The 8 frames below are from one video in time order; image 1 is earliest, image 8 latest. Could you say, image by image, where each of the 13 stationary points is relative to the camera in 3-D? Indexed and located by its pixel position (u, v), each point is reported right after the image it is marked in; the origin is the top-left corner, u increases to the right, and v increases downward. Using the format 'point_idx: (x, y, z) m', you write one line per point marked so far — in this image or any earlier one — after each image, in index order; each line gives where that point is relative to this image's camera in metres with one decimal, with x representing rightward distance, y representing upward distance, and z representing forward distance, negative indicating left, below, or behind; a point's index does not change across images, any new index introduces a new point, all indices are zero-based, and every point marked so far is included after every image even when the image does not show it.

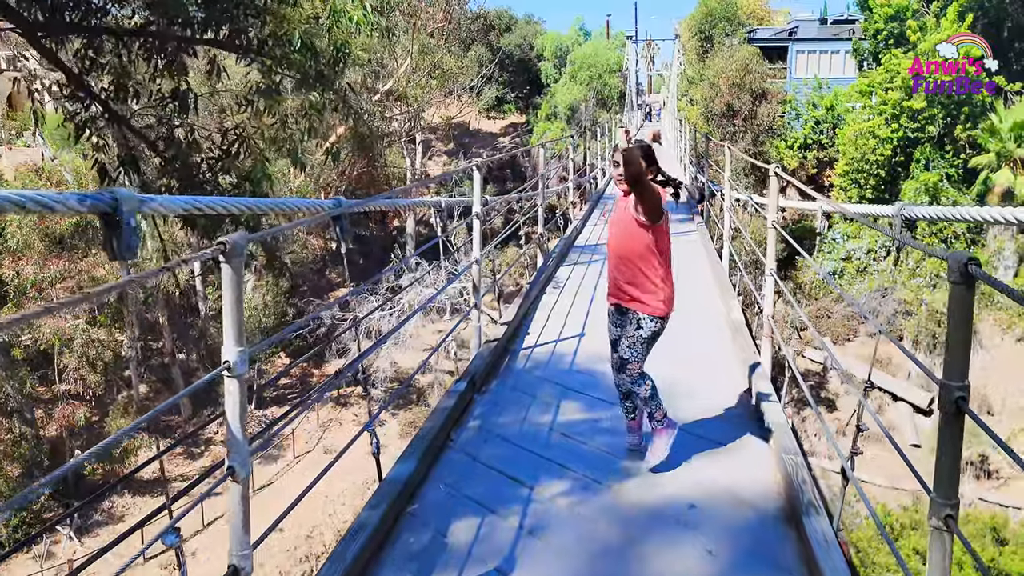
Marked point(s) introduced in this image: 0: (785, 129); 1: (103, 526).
0: (+6.5, +3.7, +19.5) m
1: (-6.3, -3.7, +12.8) m
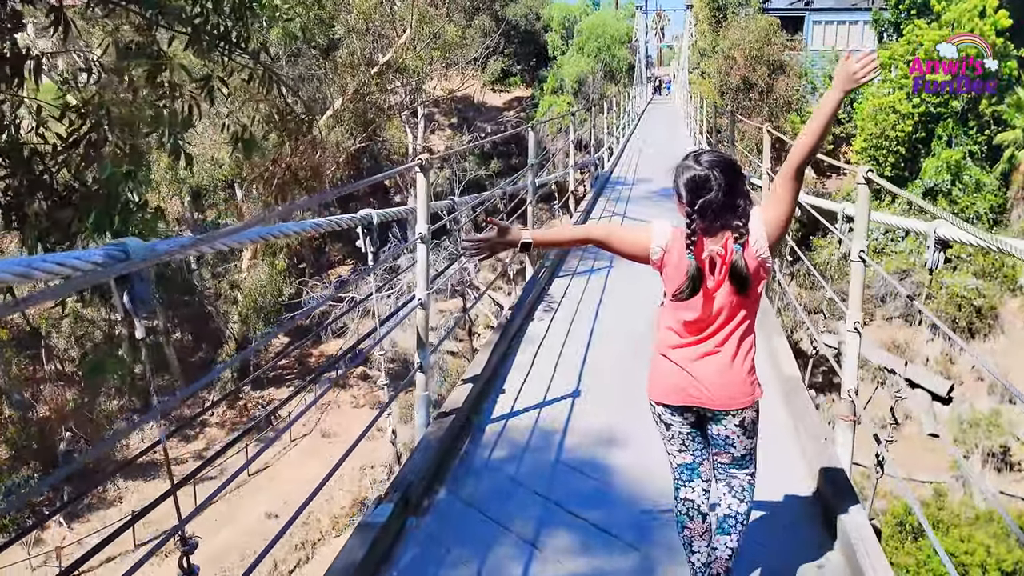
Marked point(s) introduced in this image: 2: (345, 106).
0: (+6.6, +4.1, +18.8) m
1: (-6.3, -3.4, +12.5) m
2: (-3.1, +3.3, +15.1) m
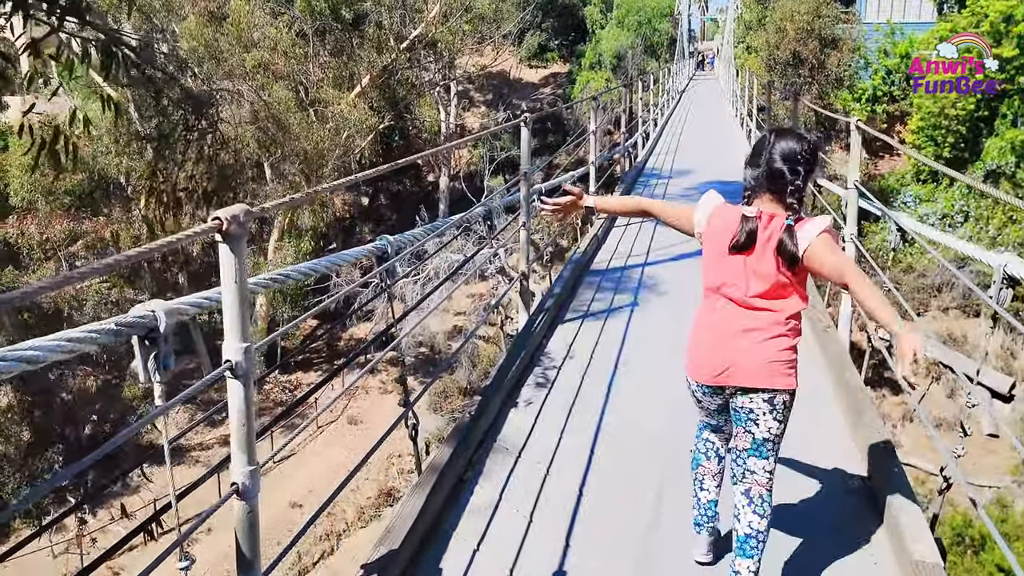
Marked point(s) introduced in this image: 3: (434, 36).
0: (+7.4, +4.4, +17.9) m
1: (-5.9, -3.1, +12.4) m
2: (-2.5, +3.6, +14.7) m
3: (-1.4, +4.6, +15.1) m
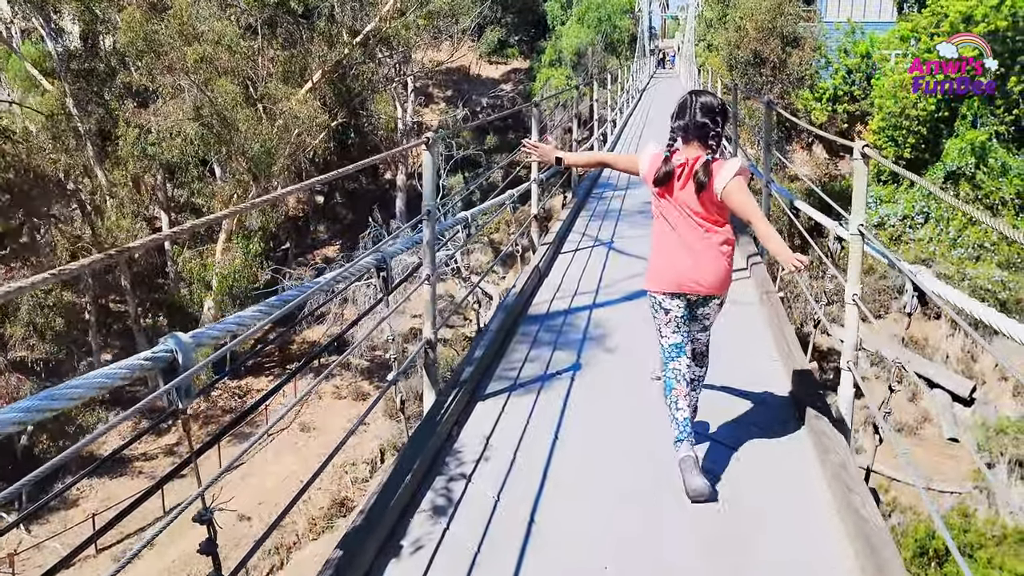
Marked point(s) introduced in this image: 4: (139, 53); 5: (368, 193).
0: (+6.5, +4.4, +17.8) m
1: (-6.5, -3.2, +11.8) m
2: (-3.2, +3.6, +14.2) m
3: (-2.2, +4.5, +14.7) m
4: (-5.6, +3.5, +12.4) m
5: (-3.5, +2.3, +20.0) m
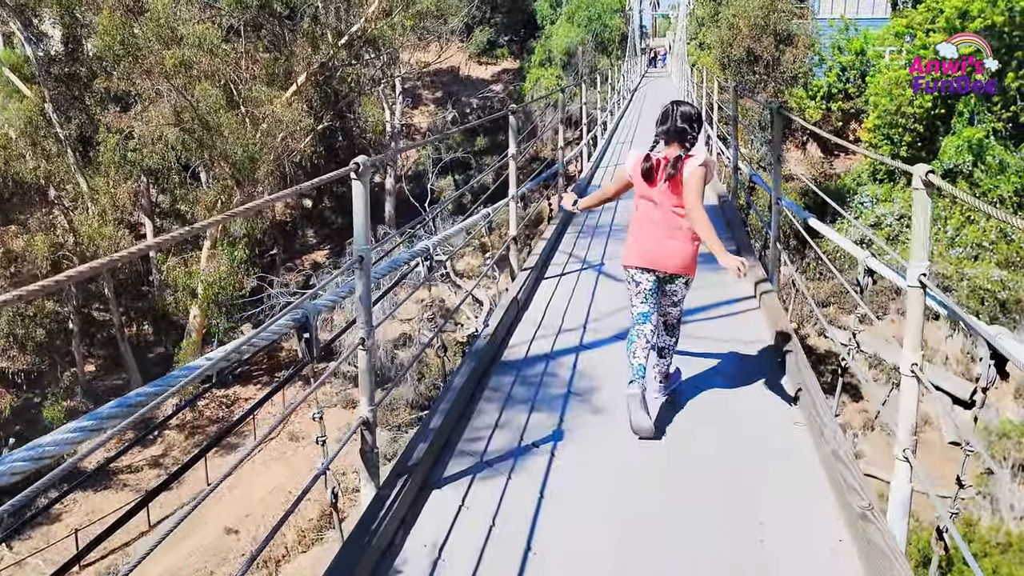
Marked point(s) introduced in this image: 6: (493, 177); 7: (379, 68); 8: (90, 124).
0: (+6.3, +4.4, +17.6) m
1: (-6.5, -3.3, +11.5) m
2: (-3.4, +3.5, +13.9) m
3: (-2.4, +4.4, +14.4) m
4: (-5.8, +3.4, +12.1) m
5: (-3.7, +2.2, +19.7) m
6: (-0.4, +2.1, +15.9) m
7: (-2.6, +4.3, +16.1) m
8: (-6.8, +2.6, +13.4) m
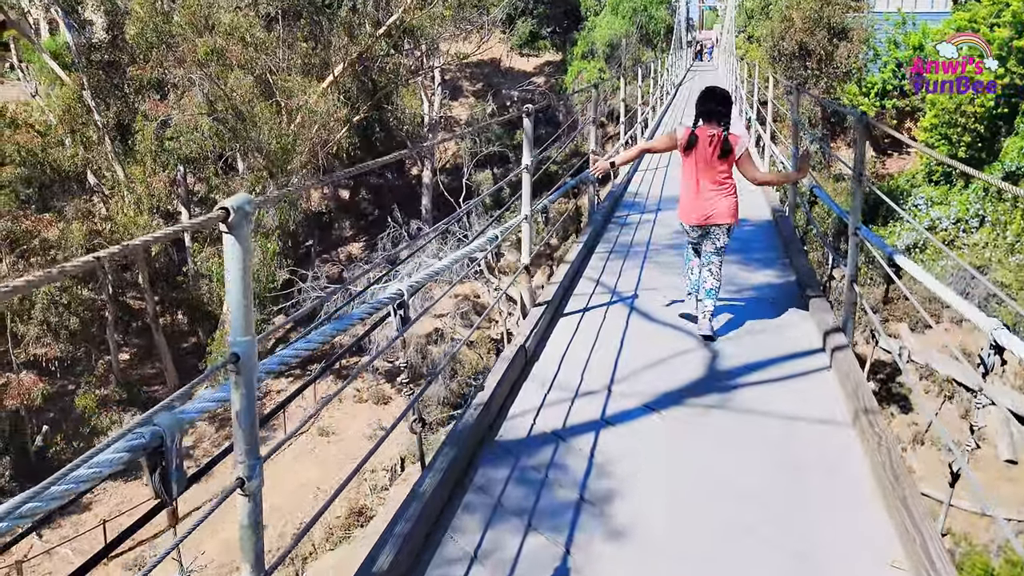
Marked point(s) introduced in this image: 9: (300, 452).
0: (+7.1, +4.4, +17.0) m
1: (-6.1, -3.2, +11.5) m
2: (-2.7, +3.6, +13.7) m
3: (-1.7, +4.5, +14.2) m
4: (-5.2, +3.5, +12.0) m
5: (-2.8, +2.3, +19.5) m
6: (+0.4, +2.2, +15.6) m
7: (-1.8, +4.4, +15.9) m
8: (-6.2, +2.8, +13.4) m
9: (-3.3, -2.6, +12.9) m
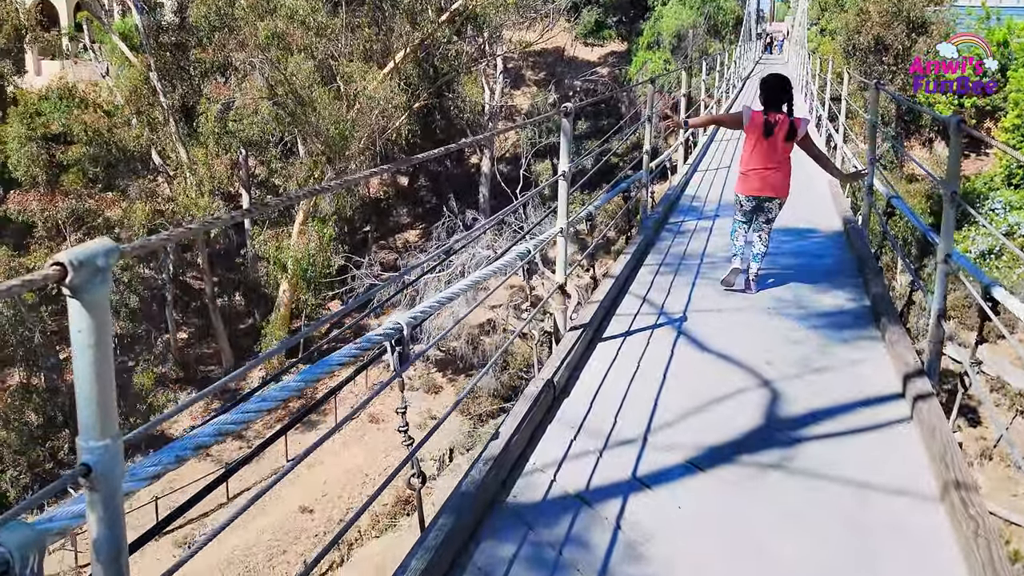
0: (+8.3, +4.2, +16.2) m
1: (-5.5, -2.8, +11.8) m
2: (-1.7, +3.8, +13.7) m
3: (-0.6, +4.7, +14.0) m
4: (-4.3, +3.8, +12.1) m
5: (-1.4, +2.6, +19.5) m
6: (+1.5, +2.3, +15.4) m
7: (-0.6, +4.6, +15.8) m
8: (-5.2, +3.2, +13.6) m
9: (-2.6, -2.3, +12.9) m
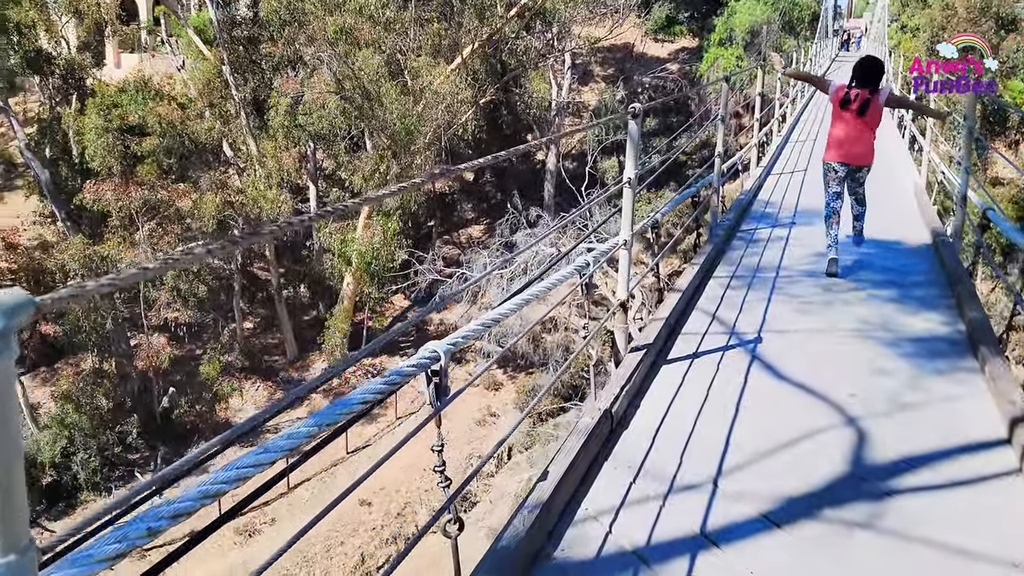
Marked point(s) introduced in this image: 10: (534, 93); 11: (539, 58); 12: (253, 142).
0: (+9.6, +4.1, +15.4) m
1: (-4.7, -2.7, +12.0) m
2: (-0.6, +3.8, +13.6) m
3: (+0.6, +4.7, +13.9) m
4: (-3.3, +3.9, +12.3) m
5: (+0.1, +2.7, +19.4) m
6: (+2.7, +2.3, +15.1) m
7: (+0.7, +4.6, +15.6) m
8: (-4.1, +3.3, +13.8) m
9: (-1.6, -2.3, +13.0) m
10: (+0.4, +3.8, +16.1) m
11: (+0.5, +4.3, +15.6) m
12: (-4.2, +2.4, +13.4) m
